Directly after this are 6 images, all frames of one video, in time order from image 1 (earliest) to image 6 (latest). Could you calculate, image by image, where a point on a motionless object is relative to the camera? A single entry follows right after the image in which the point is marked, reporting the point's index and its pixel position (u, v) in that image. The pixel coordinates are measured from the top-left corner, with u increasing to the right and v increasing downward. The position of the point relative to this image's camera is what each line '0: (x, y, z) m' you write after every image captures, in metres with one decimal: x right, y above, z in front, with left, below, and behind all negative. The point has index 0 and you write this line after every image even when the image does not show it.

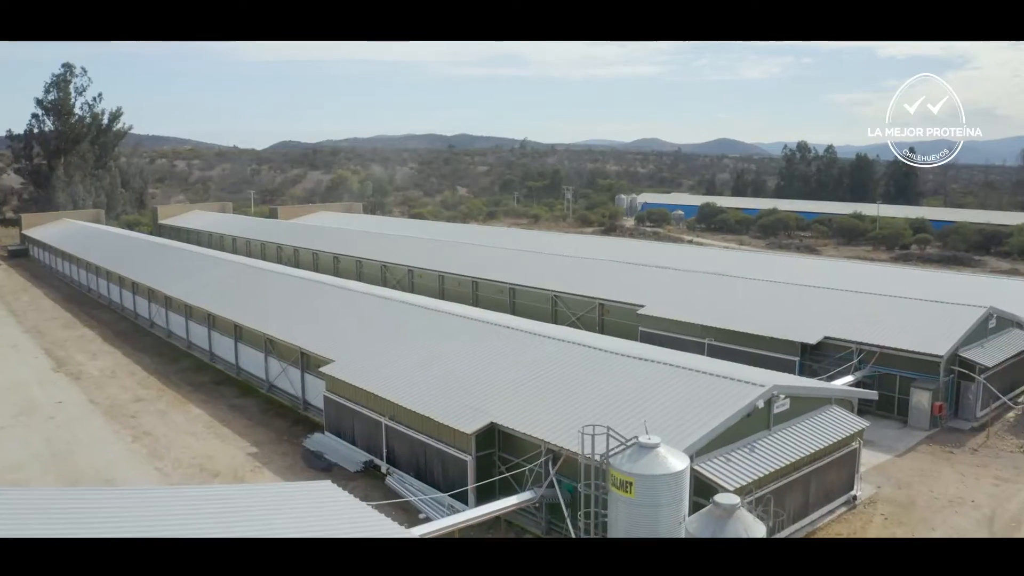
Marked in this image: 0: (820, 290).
0: (+7.2, 0.0, +17.9) m
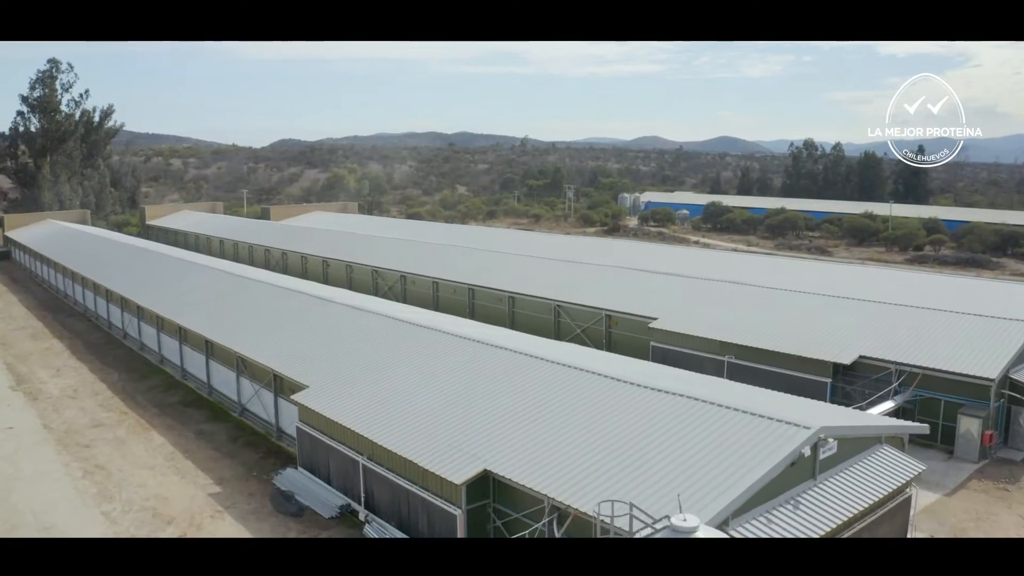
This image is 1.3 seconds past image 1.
0: (+7.2, -0.2, +16.3) m
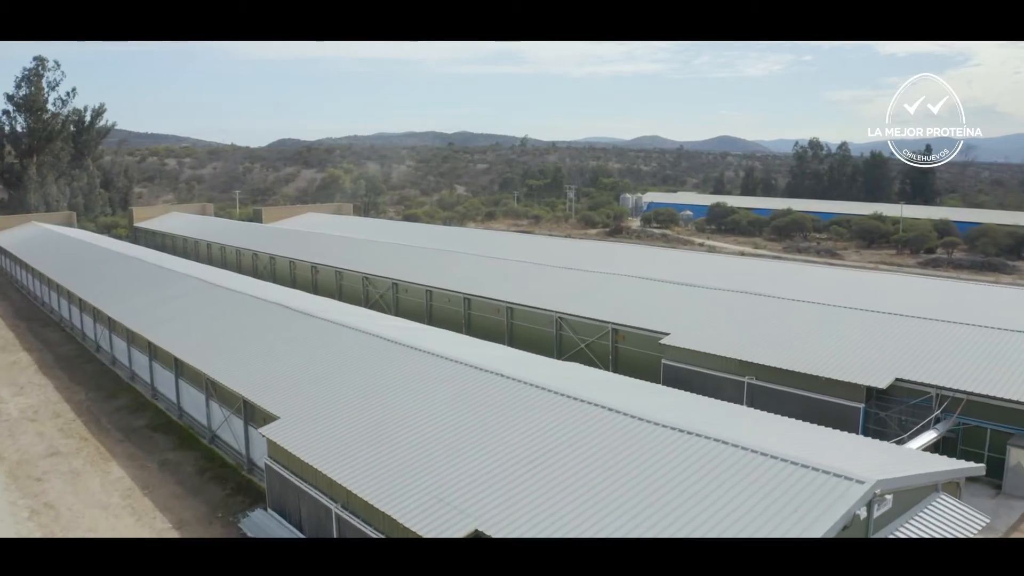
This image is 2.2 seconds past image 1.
0: (+7.1, -0.5, +15.0) m
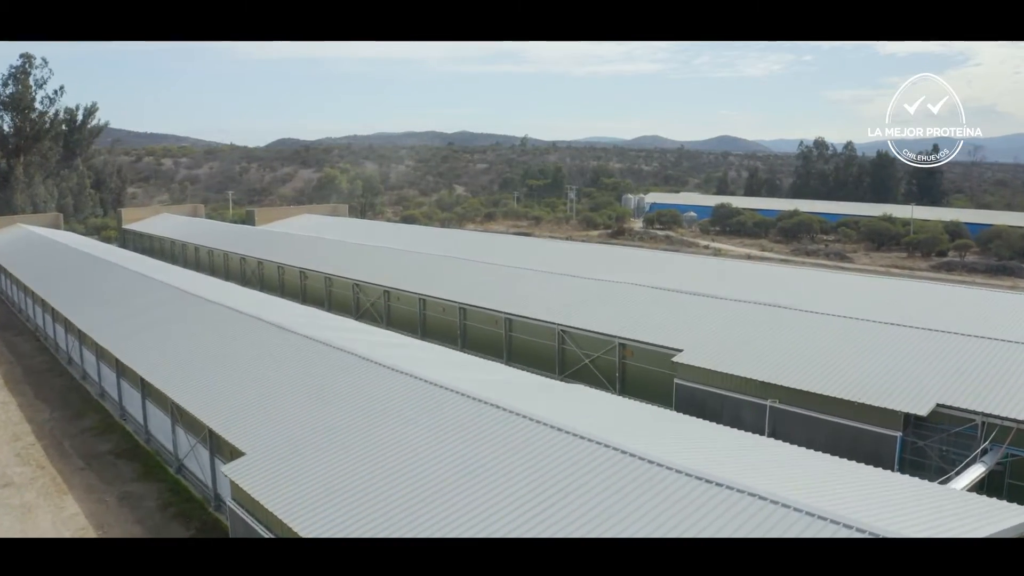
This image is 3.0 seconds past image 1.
0: (+7.1, -0.7, +13.8) m
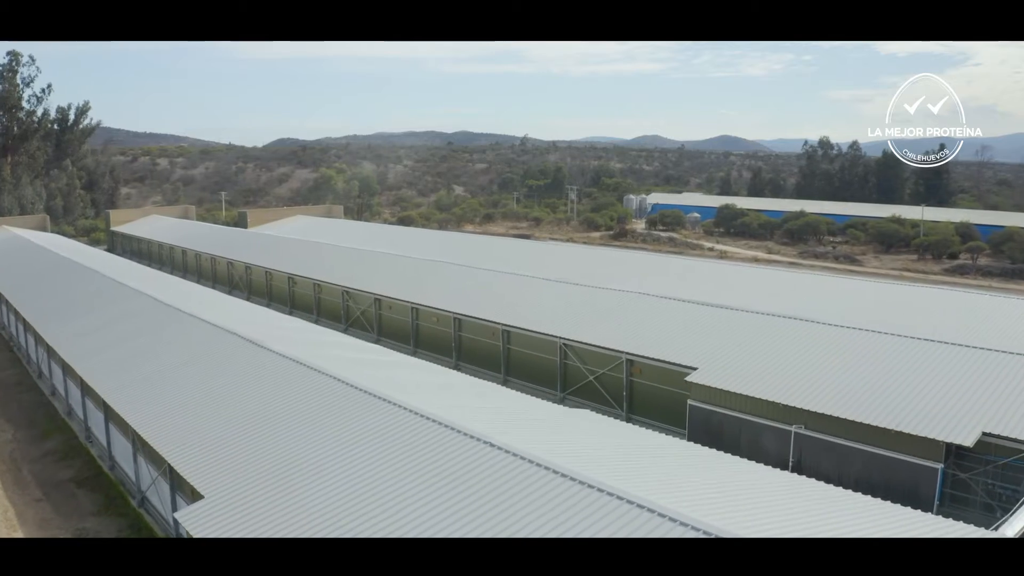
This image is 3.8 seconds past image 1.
0: (+7.1, -0.9, +12.6) m
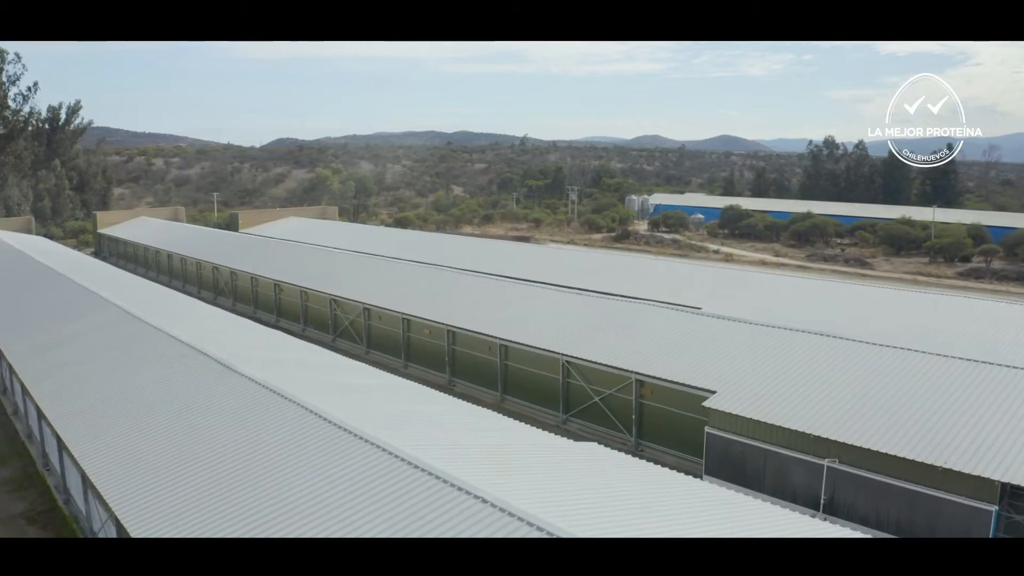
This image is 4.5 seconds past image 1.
0: (+7.0, -1.1, +11.4) m
